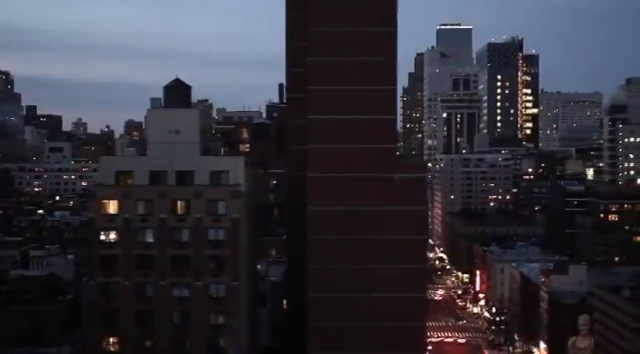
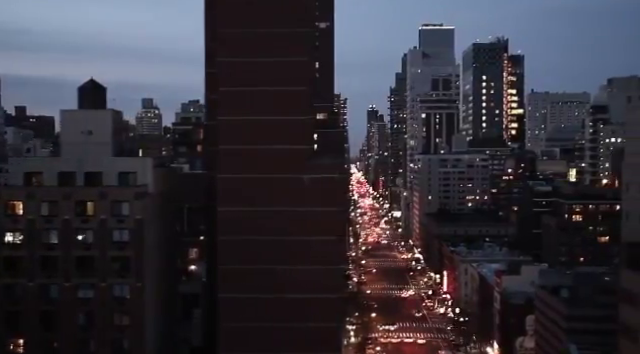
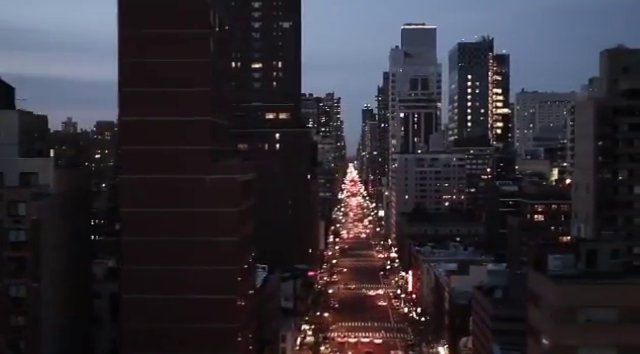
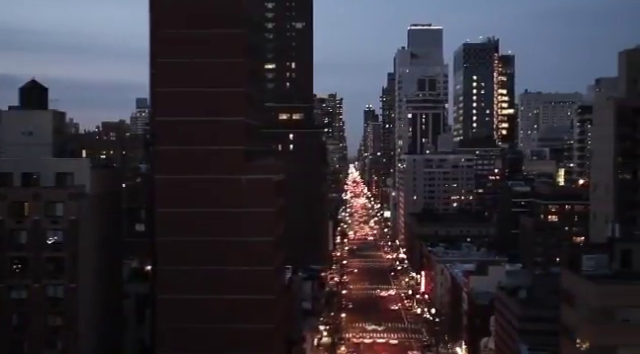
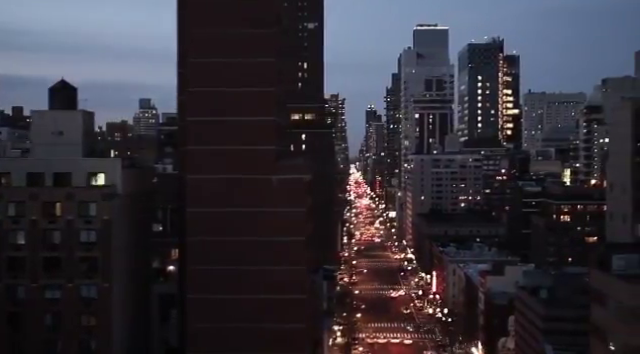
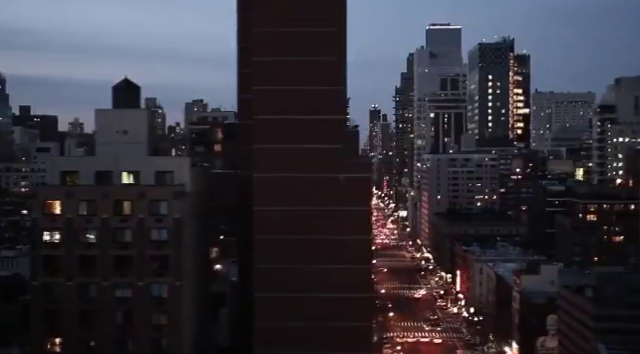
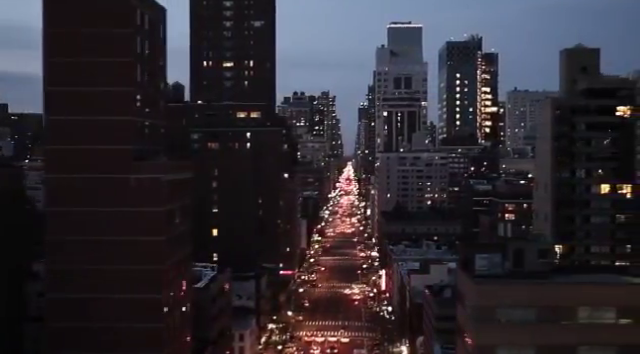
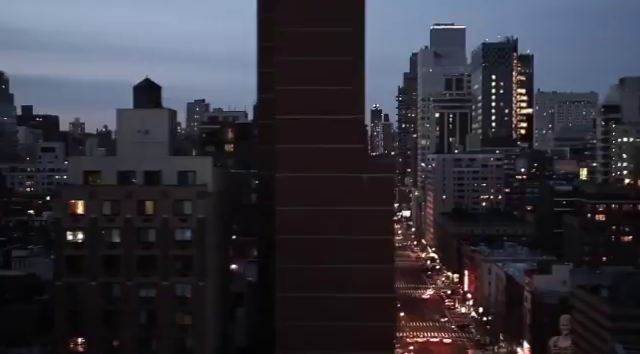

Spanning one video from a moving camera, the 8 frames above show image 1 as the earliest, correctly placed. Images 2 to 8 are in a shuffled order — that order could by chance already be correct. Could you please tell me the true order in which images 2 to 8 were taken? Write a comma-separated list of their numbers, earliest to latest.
8, 6, 2, 5, 4, 3, 7
